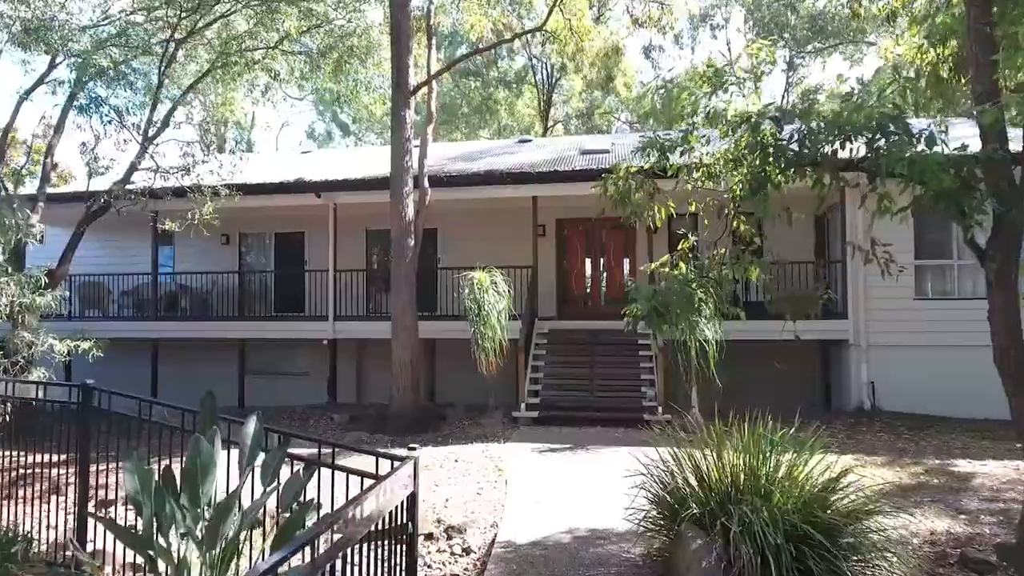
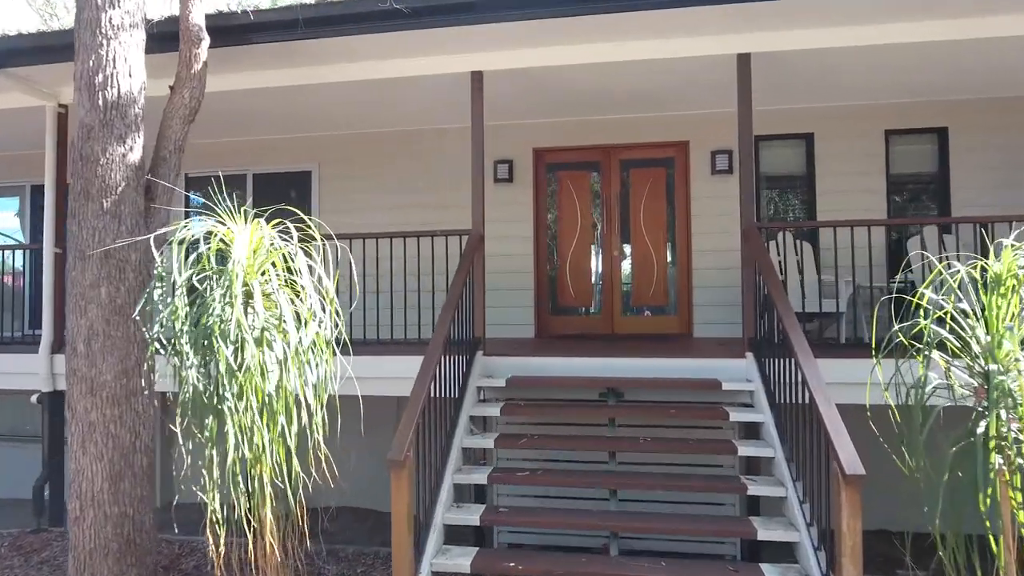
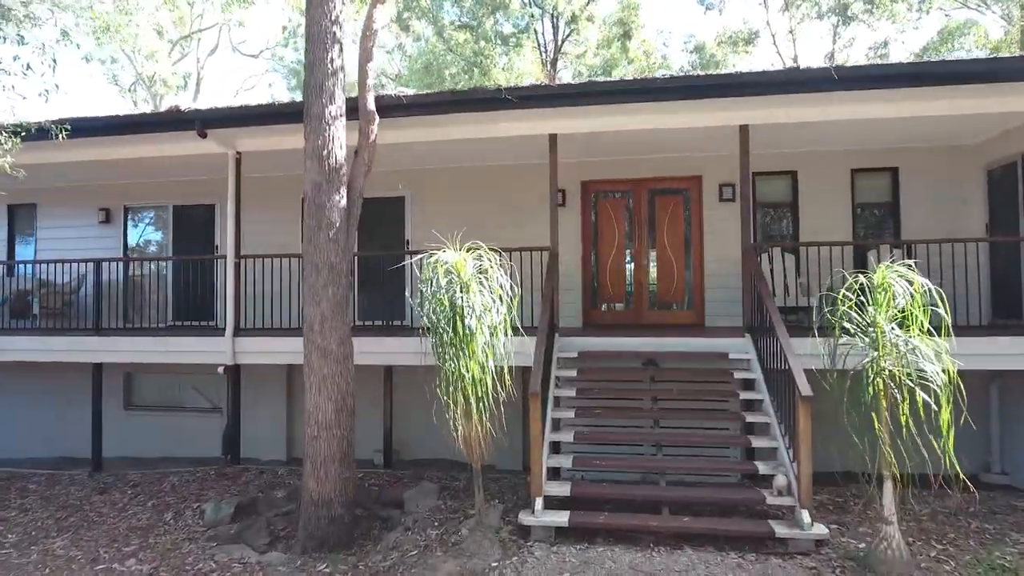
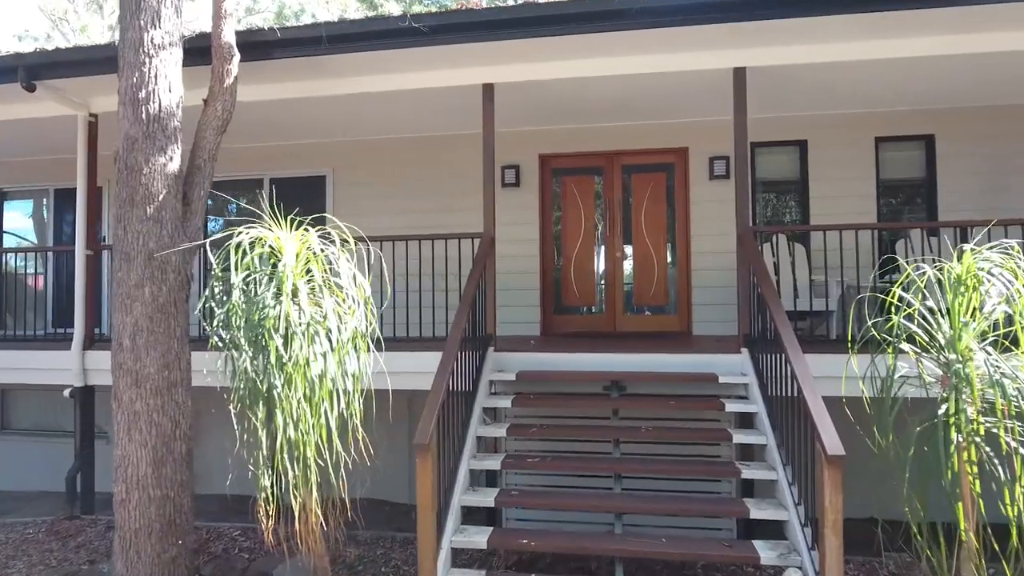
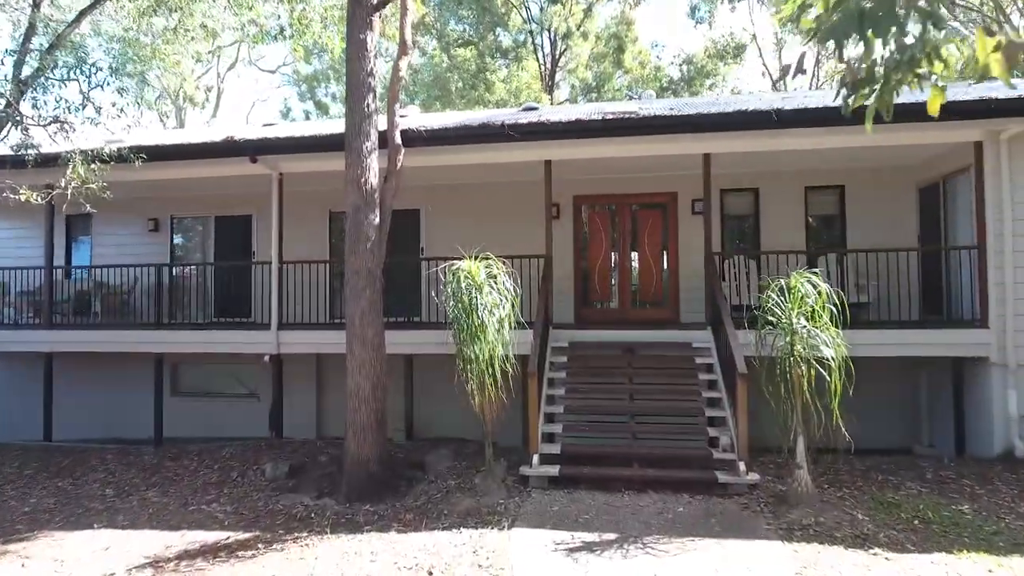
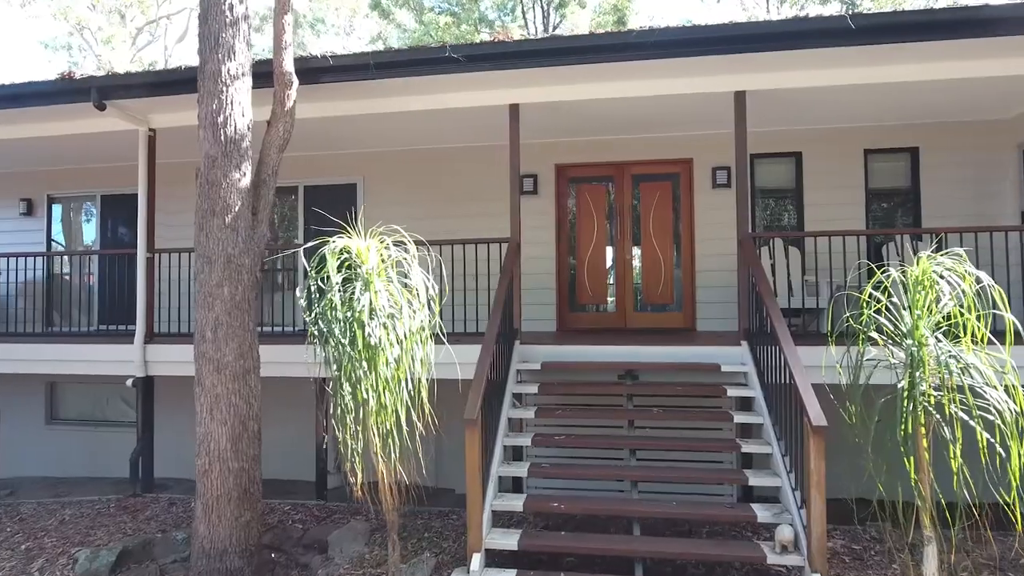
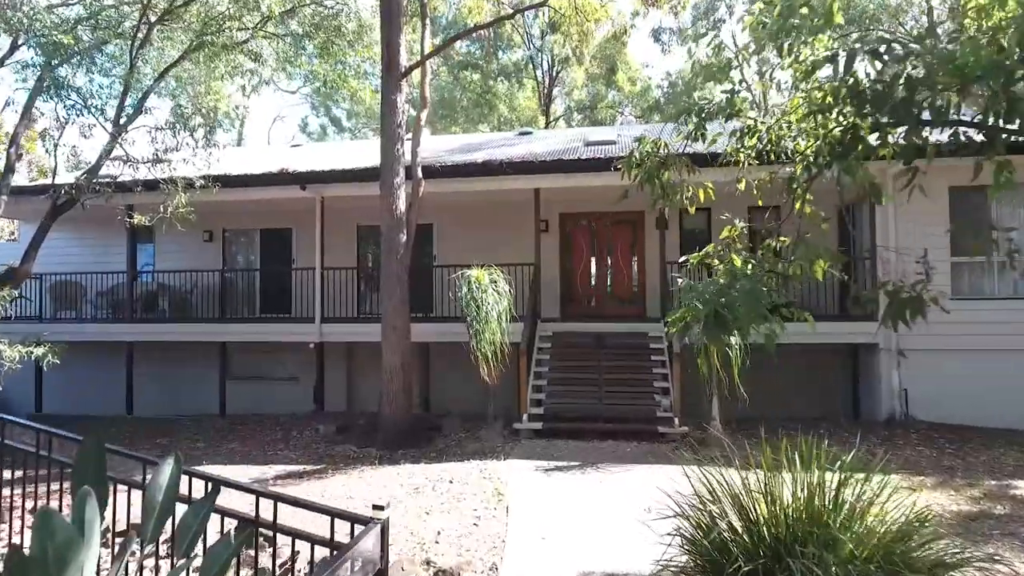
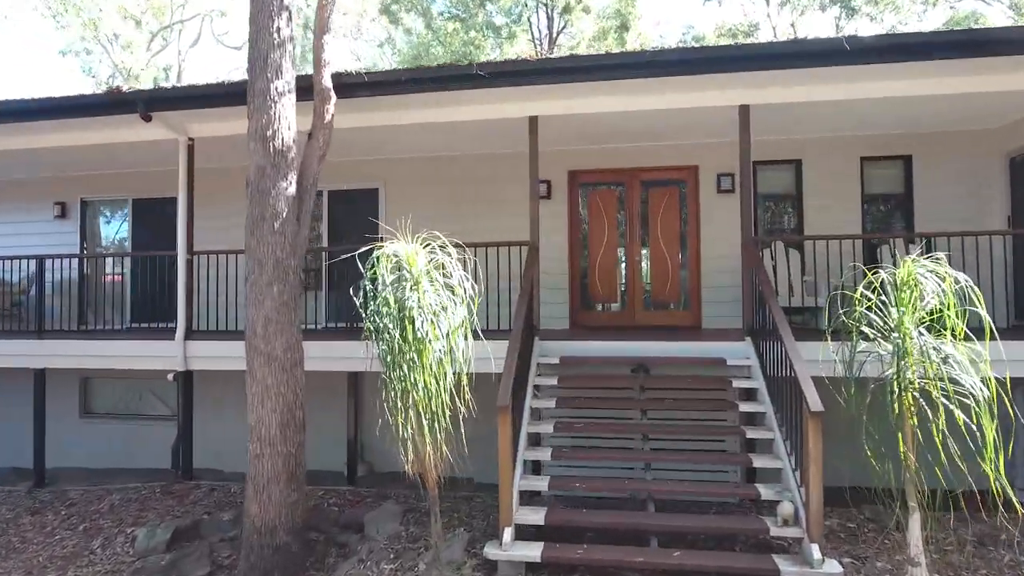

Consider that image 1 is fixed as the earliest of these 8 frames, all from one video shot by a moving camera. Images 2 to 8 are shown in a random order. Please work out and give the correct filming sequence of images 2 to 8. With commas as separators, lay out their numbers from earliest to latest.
7, 5, 3, 8, 6, 4, 2
